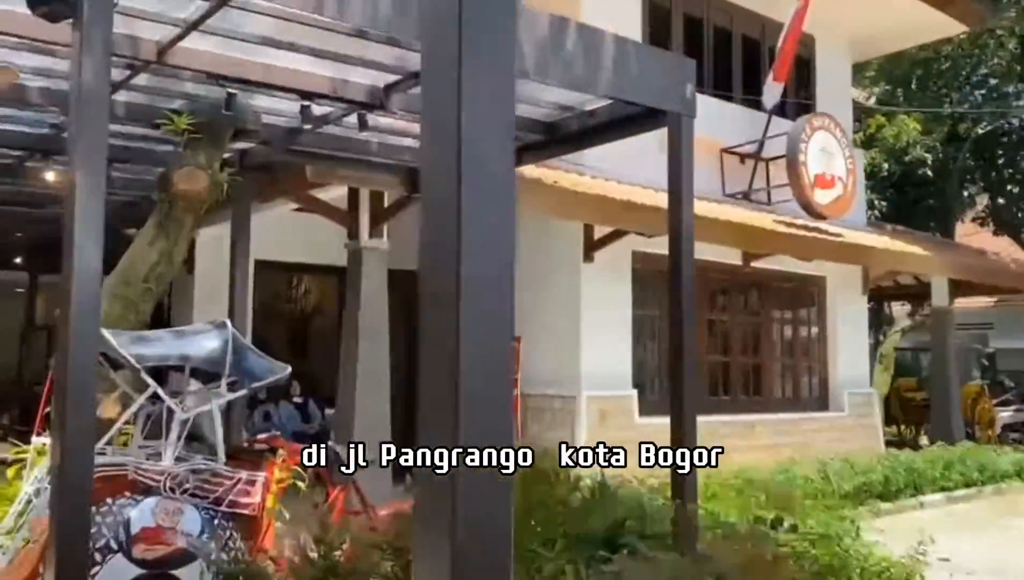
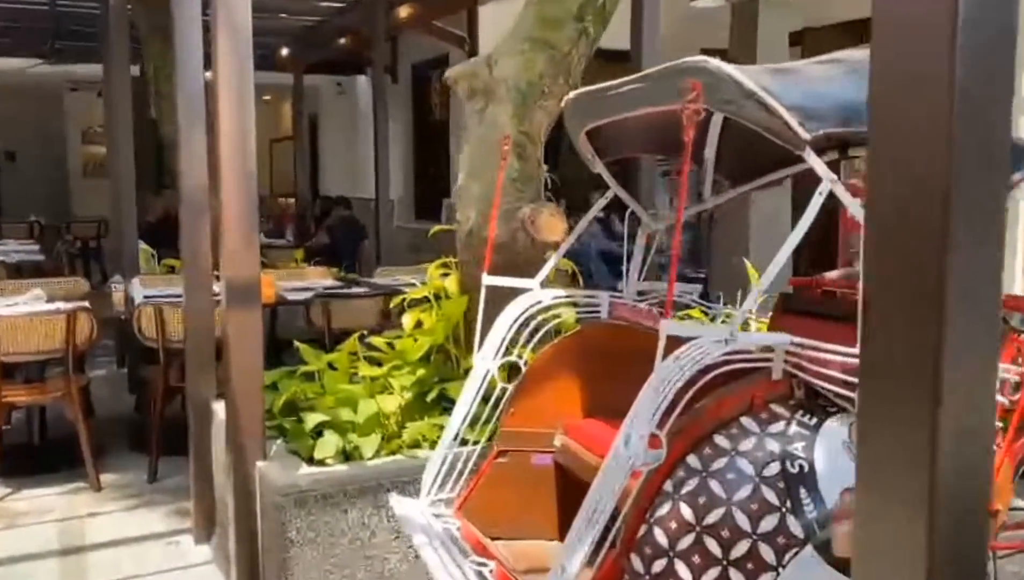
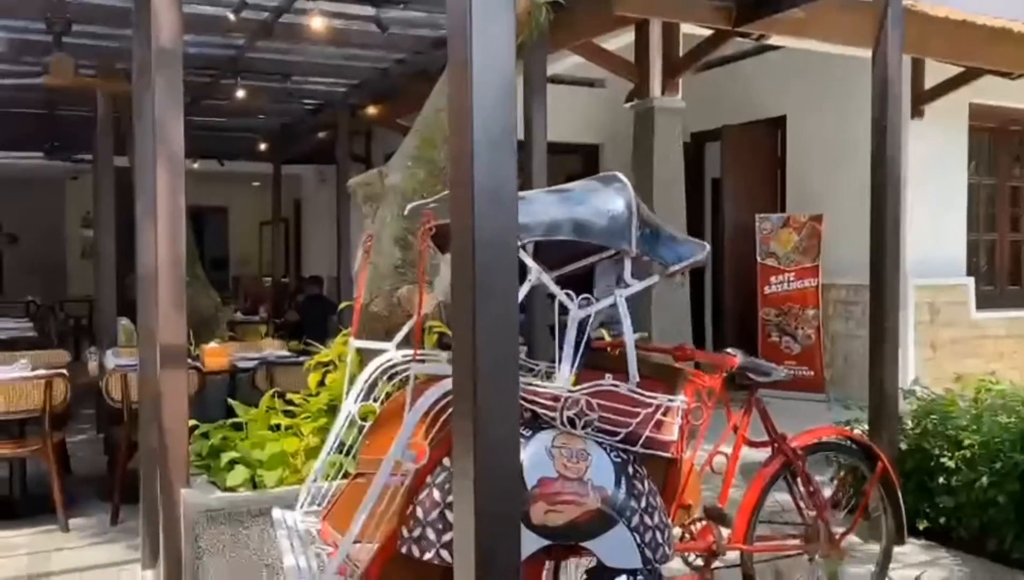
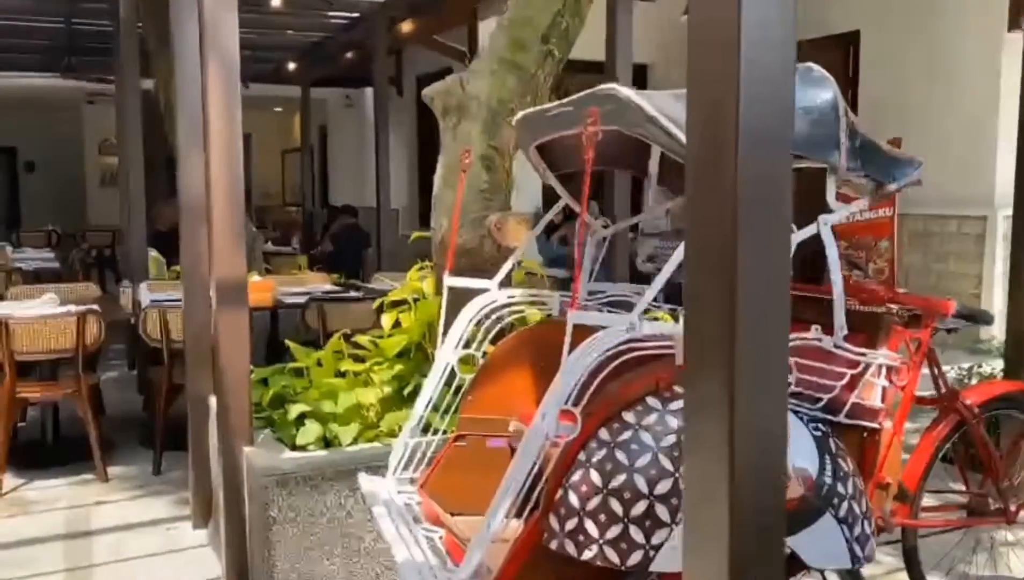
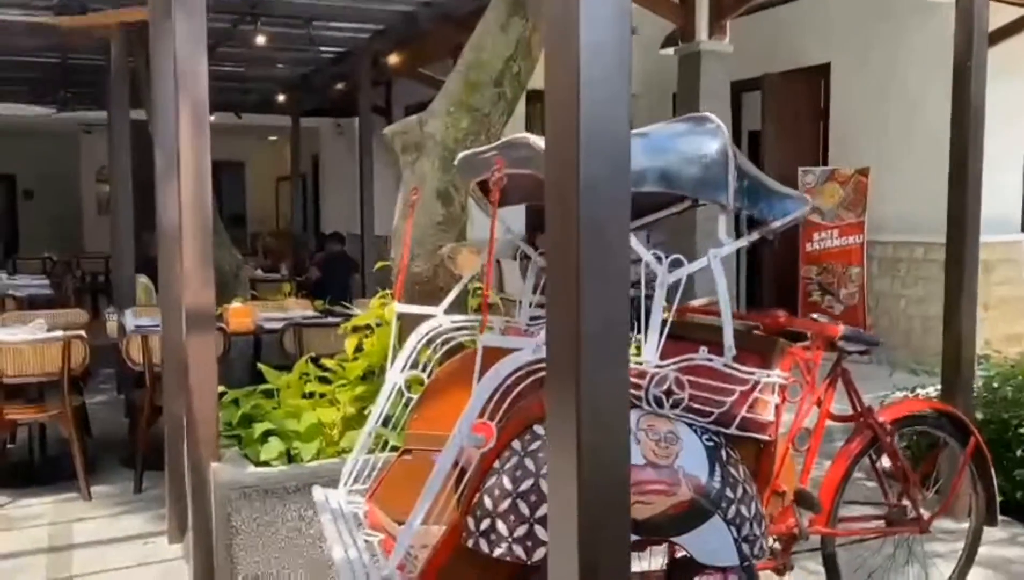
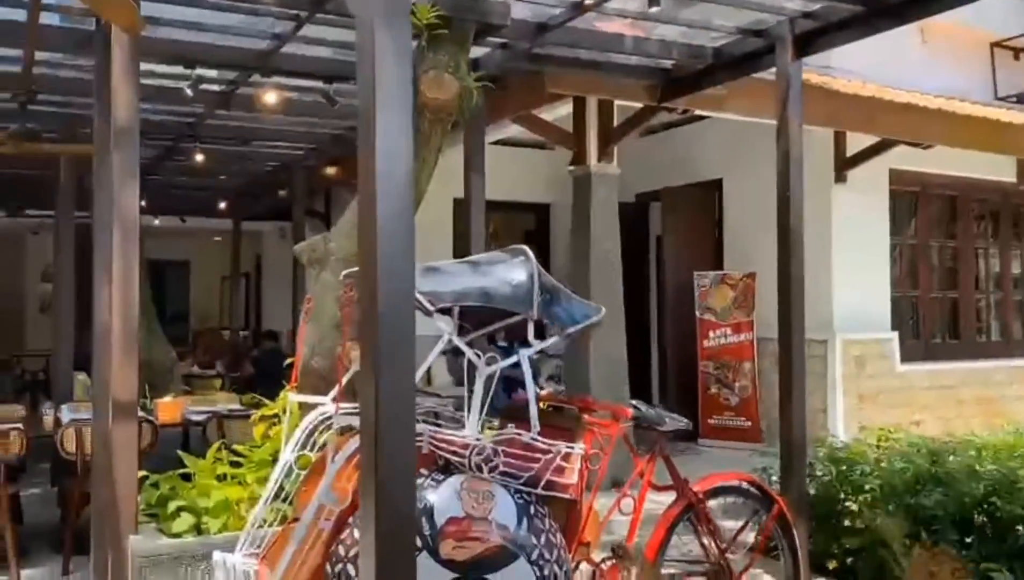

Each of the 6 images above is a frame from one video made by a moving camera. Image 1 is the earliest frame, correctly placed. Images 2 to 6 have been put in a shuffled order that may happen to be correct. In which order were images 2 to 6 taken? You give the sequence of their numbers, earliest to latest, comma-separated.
6, 3, 5, 4, 2
